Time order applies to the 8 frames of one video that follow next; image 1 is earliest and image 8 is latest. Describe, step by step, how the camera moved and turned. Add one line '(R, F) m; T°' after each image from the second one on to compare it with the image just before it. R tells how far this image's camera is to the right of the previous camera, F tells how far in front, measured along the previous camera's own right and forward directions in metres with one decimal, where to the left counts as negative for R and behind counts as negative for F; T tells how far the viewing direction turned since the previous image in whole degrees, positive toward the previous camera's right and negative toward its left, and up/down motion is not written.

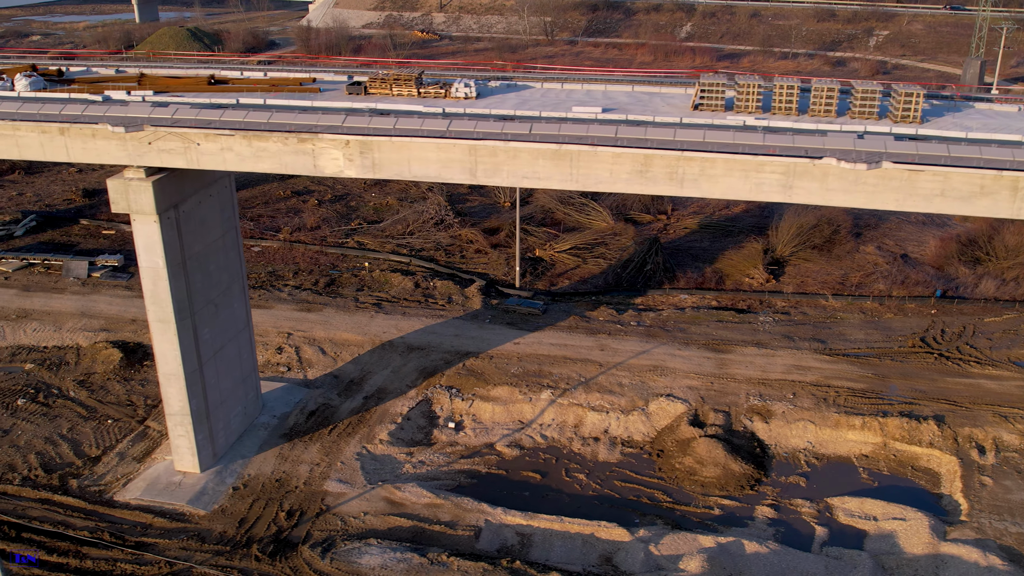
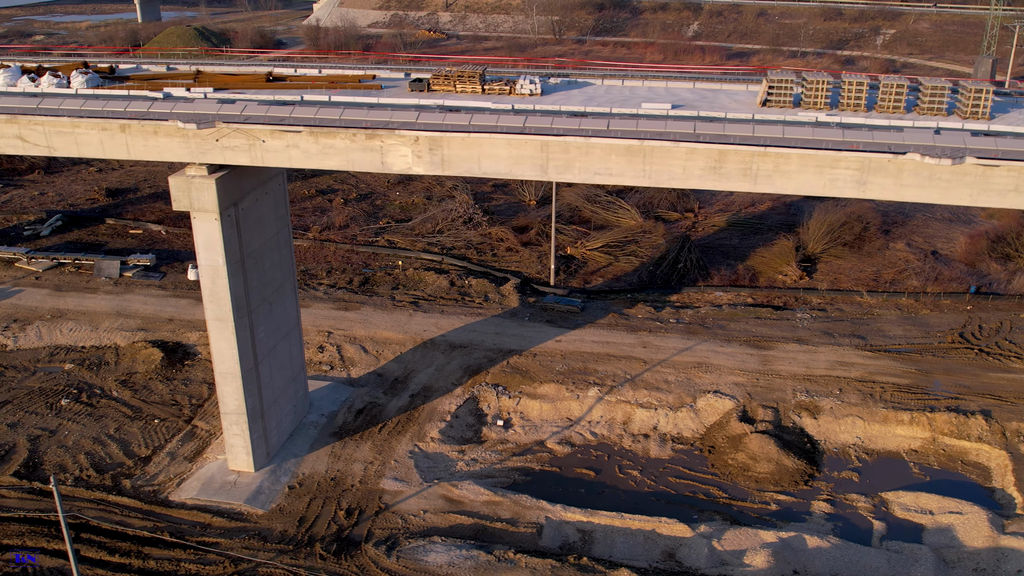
(-1.1, 0.0) m; +1°
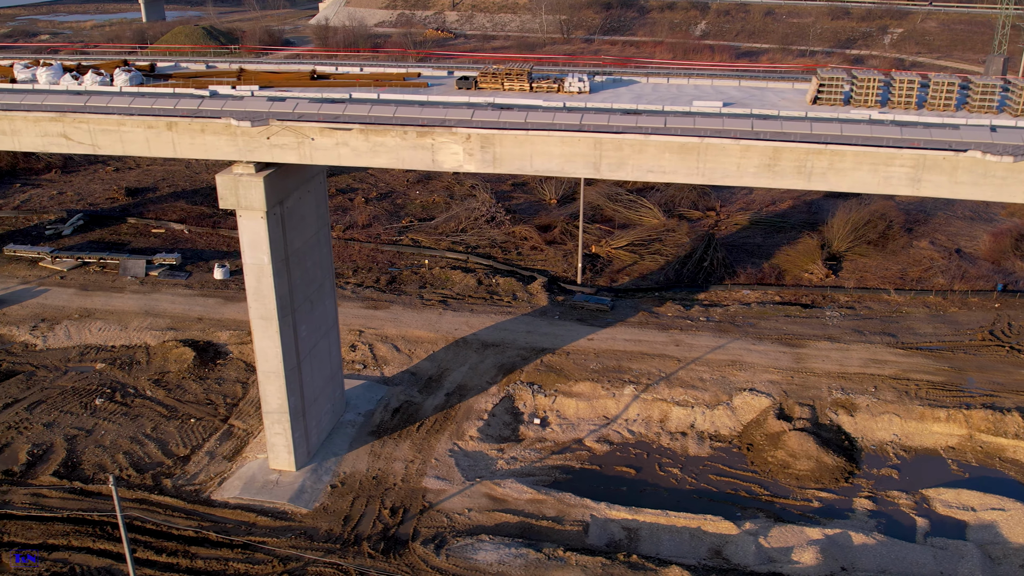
(-0.8, 0.0) m; 0°
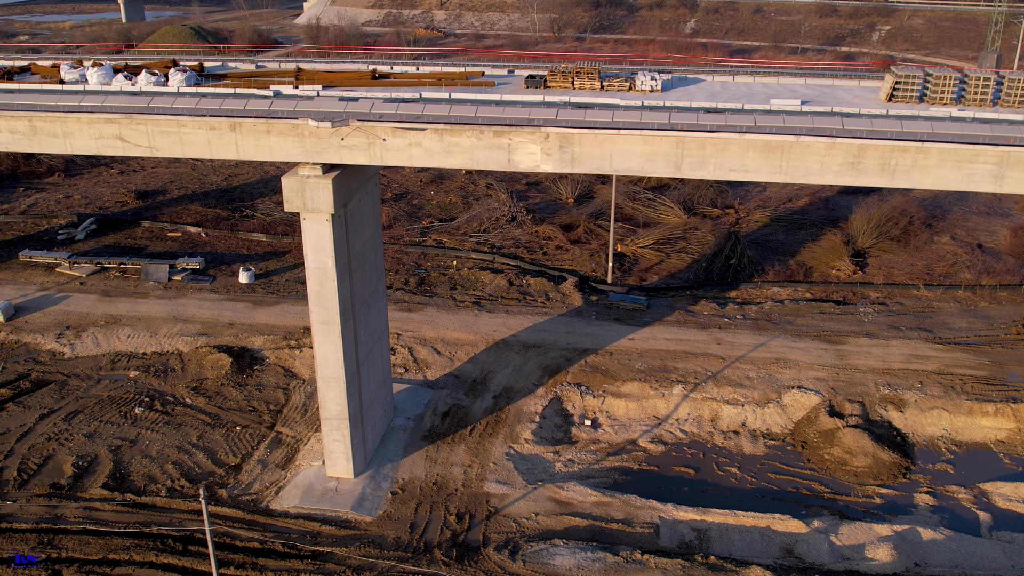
(-1.6, +0.2) m; +2°
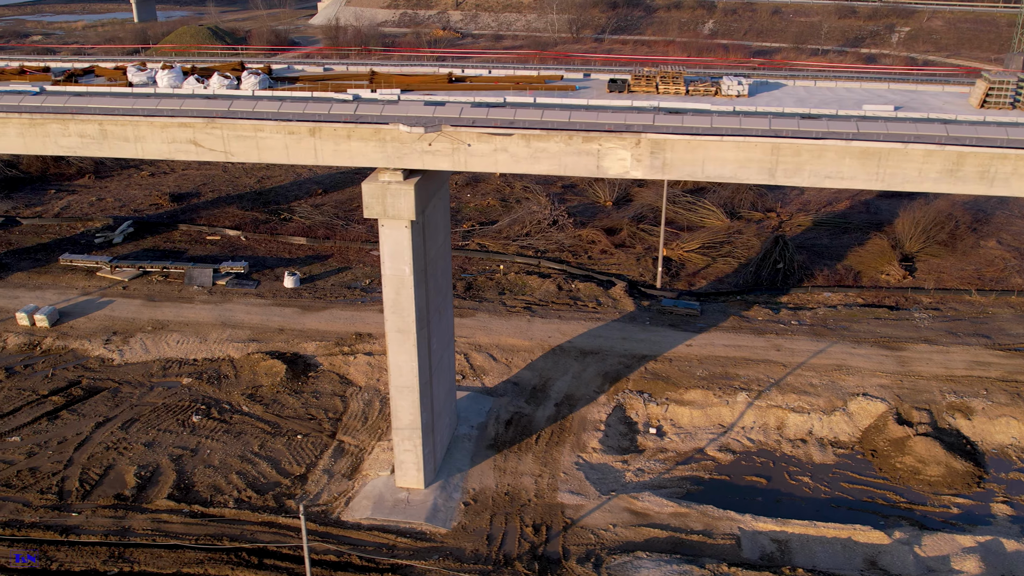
(-1.3, +0.3) m; +1°
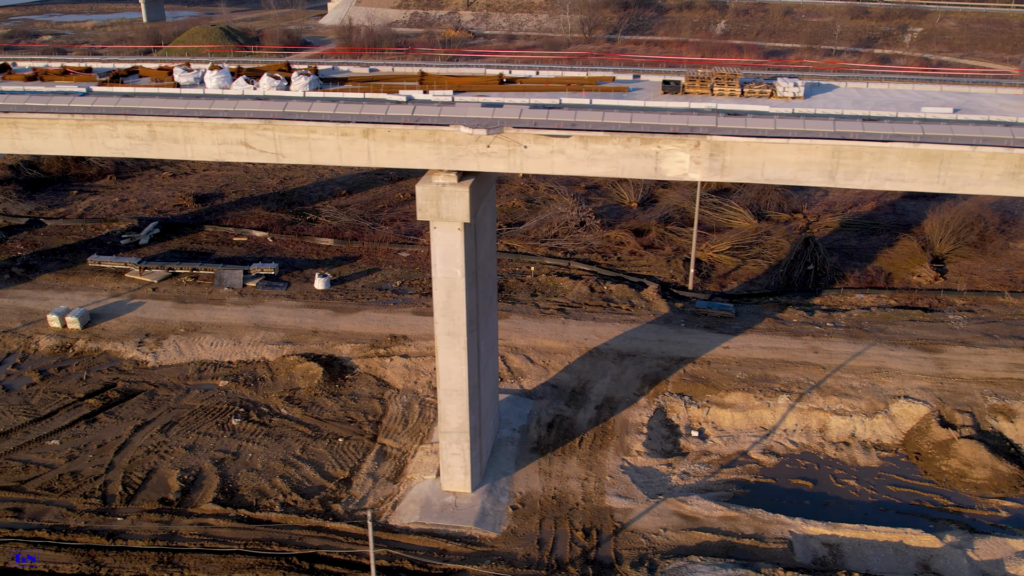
(-0.8, +0.1) m; 0°
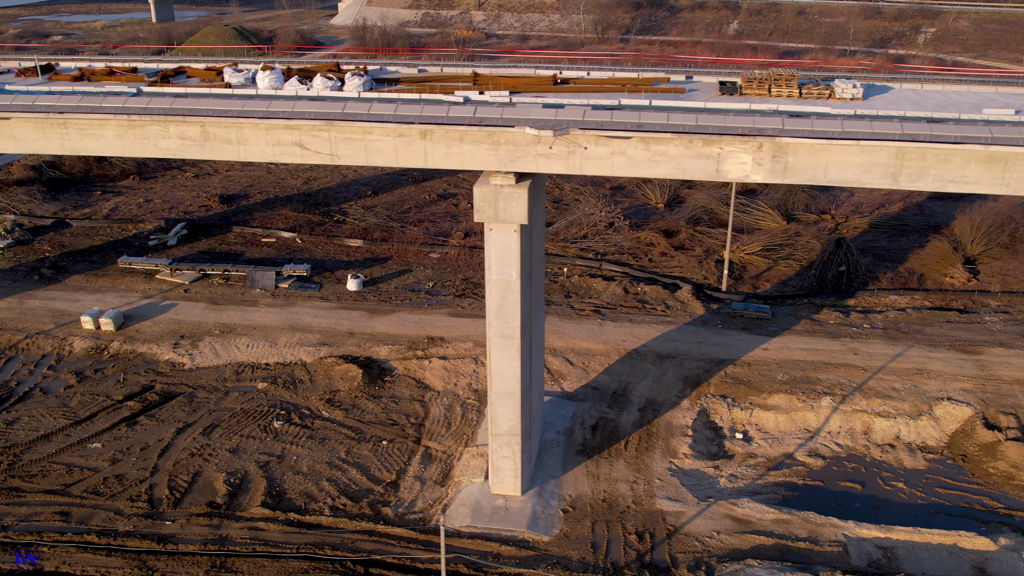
(-0.8, +0.1) m; 0°
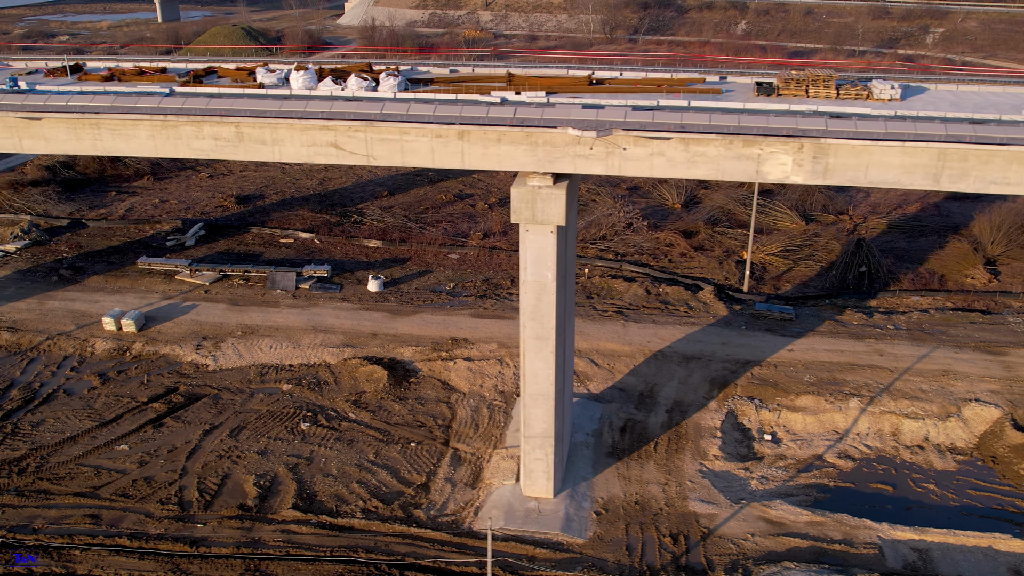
(-0.5, +0.1) m; 0°
